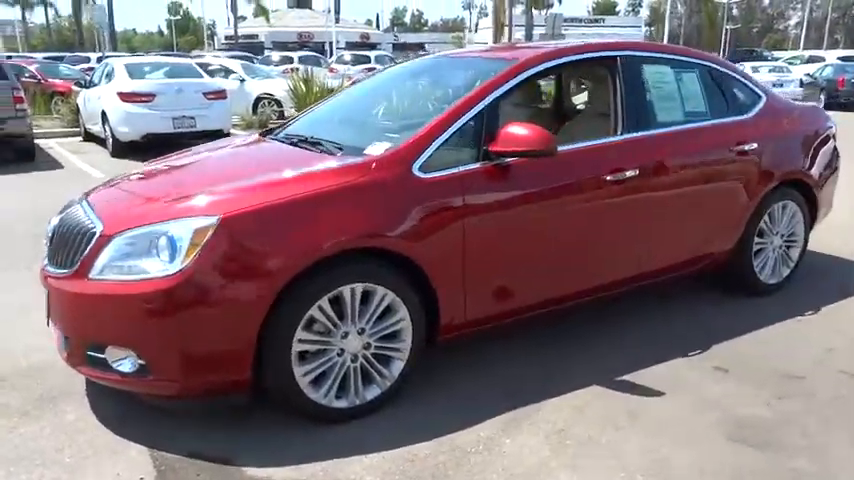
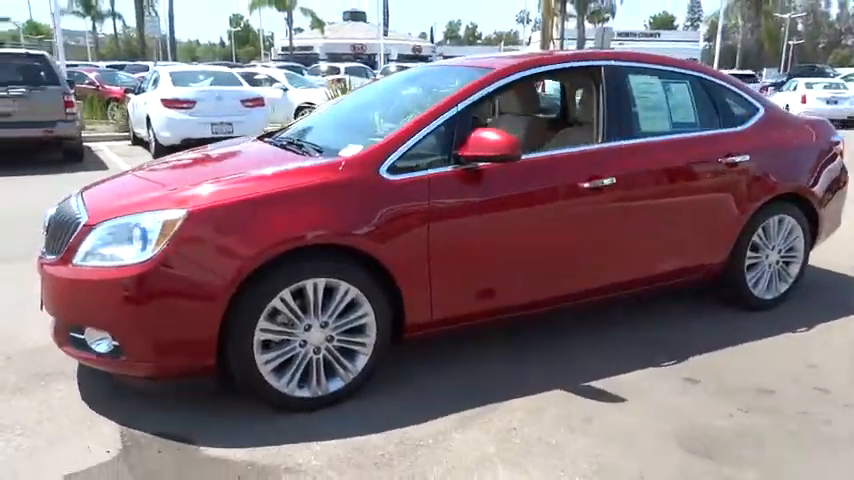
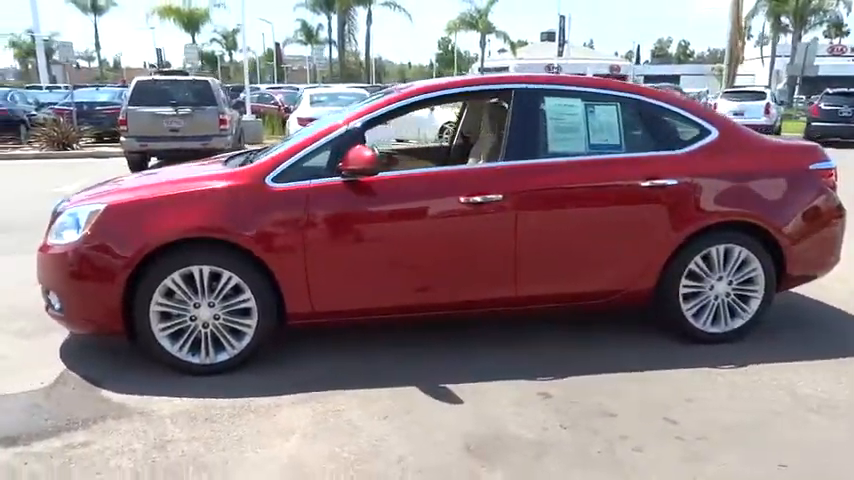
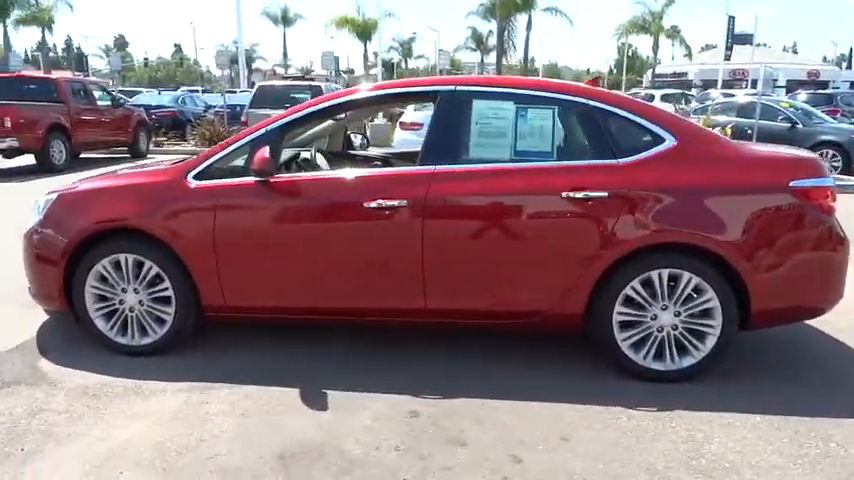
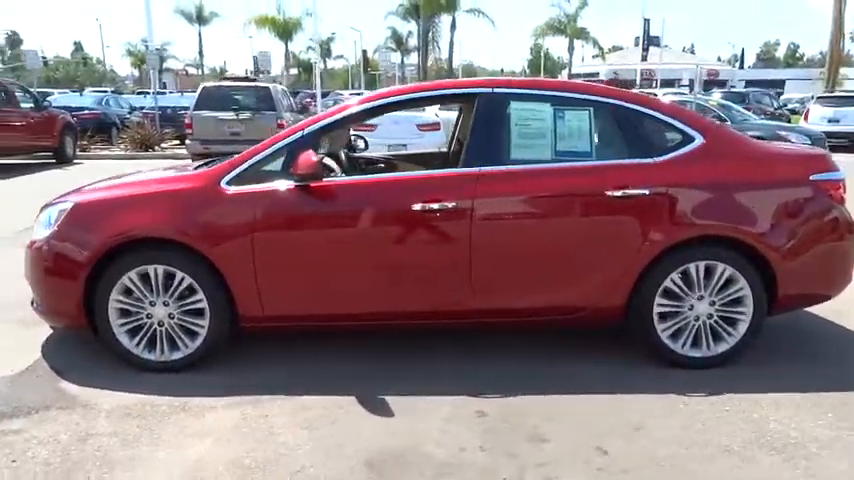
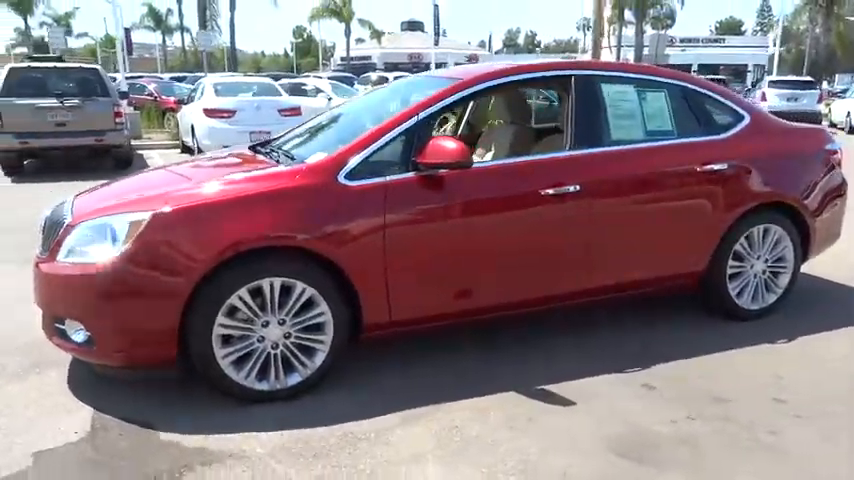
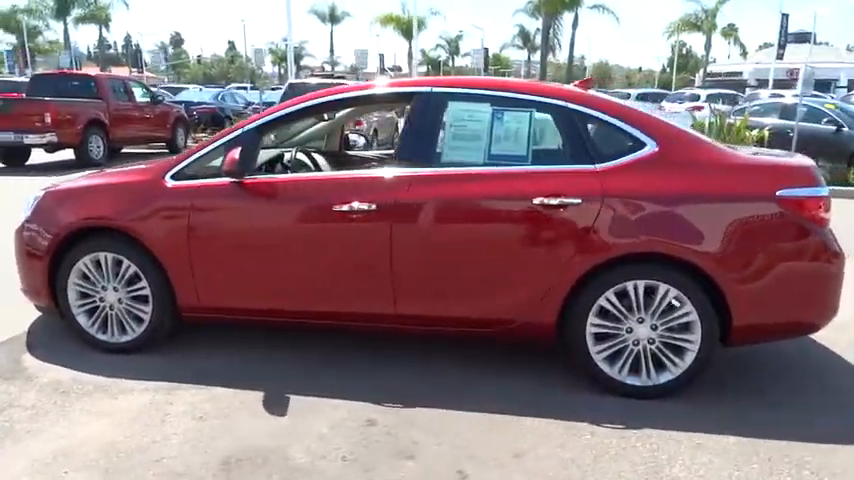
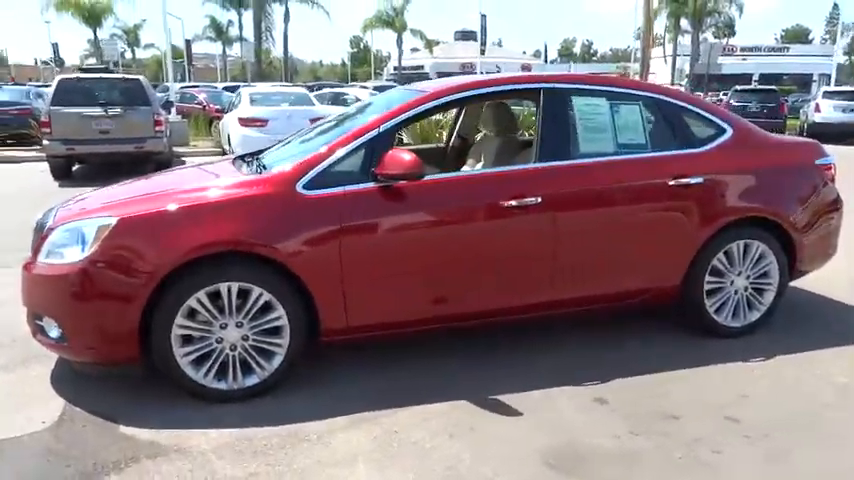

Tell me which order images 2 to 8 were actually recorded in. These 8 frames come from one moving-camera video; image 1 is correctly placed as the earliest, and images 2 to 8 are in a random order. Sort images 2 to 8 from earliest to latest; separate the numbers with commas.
2, 6, 8, 3, 5, 4, 7
